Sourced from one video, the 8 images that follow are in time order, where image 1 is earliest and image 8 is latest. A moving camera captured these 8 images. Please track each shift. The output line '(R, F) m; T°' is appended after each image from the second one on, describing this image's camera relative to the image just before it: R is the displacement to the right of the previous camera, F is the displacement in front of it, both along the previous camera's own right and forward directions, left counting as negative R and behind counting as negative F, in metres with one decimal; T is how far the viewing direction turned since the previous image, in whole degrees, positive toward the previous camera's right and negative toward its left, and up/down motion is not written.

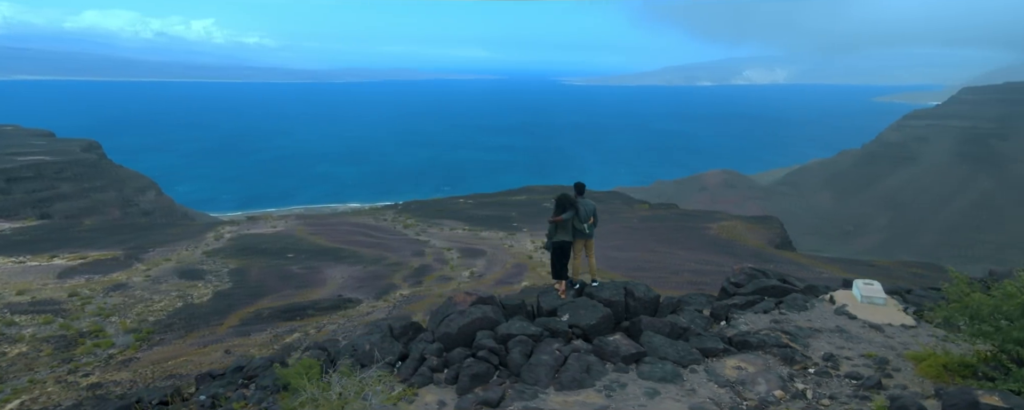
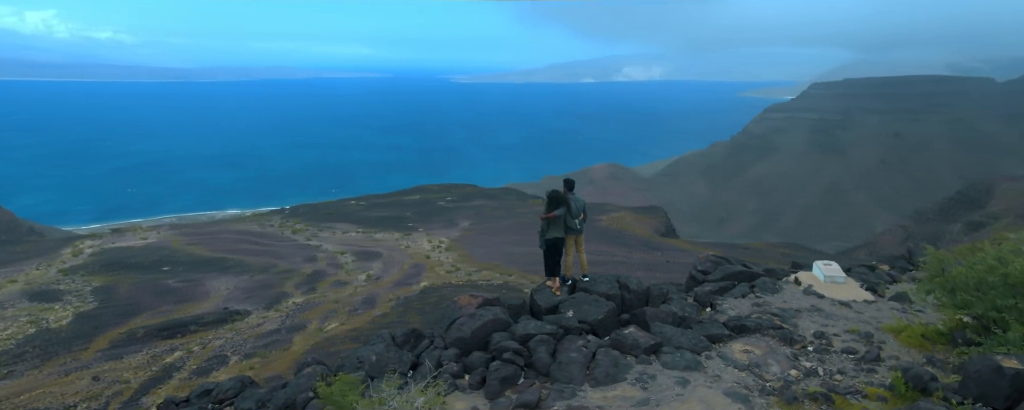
(-0.4, +0.1) m; +10°
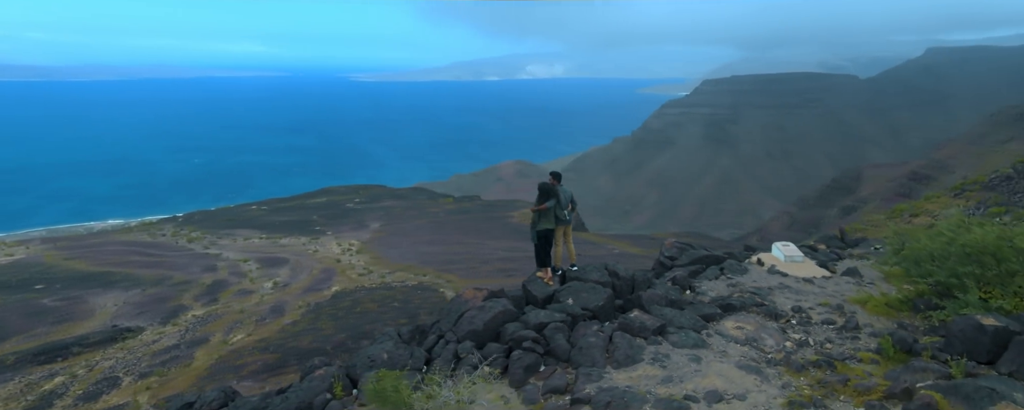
(-0.4, 0.0) m; +8°
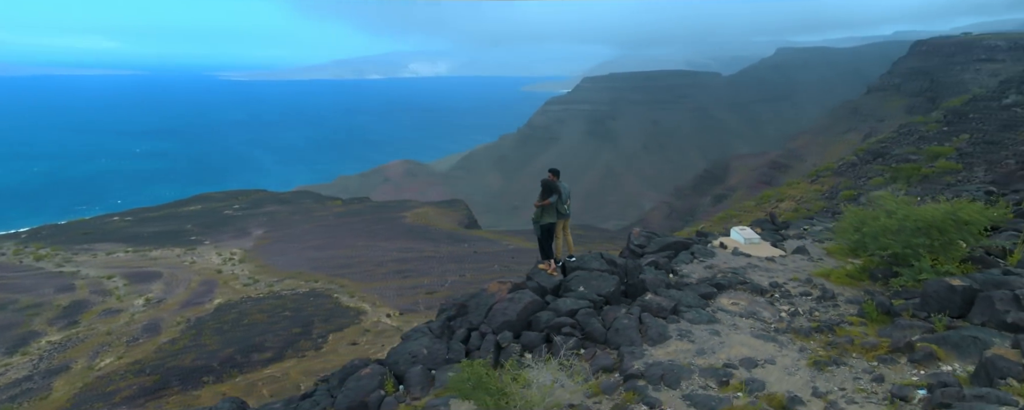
(-0.6, -0.1) m; +10°
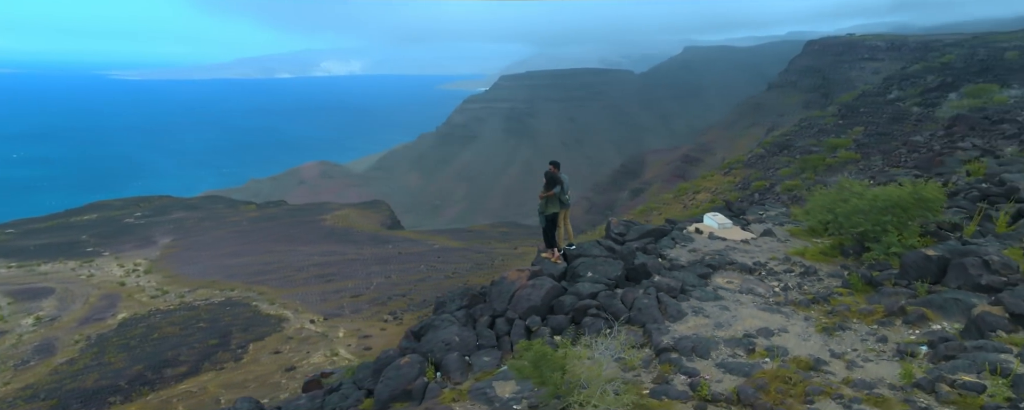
(-0.4, -0.1) m; +7°
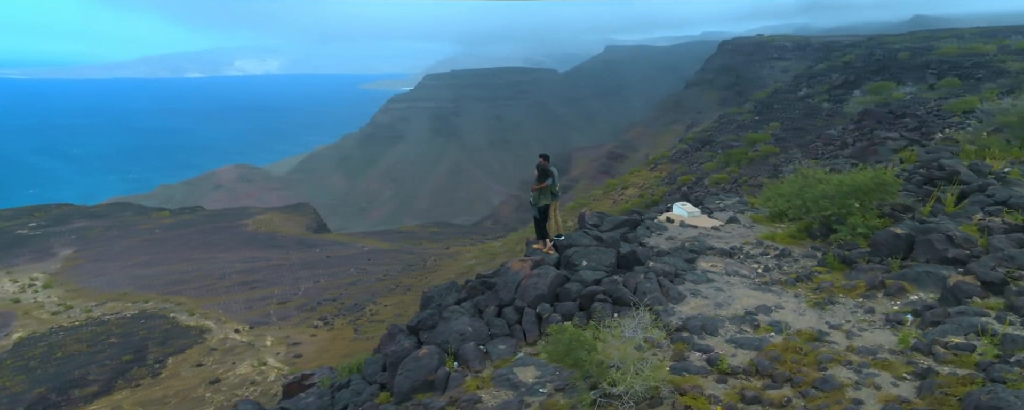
(-0.3, 0.0) m; +7°
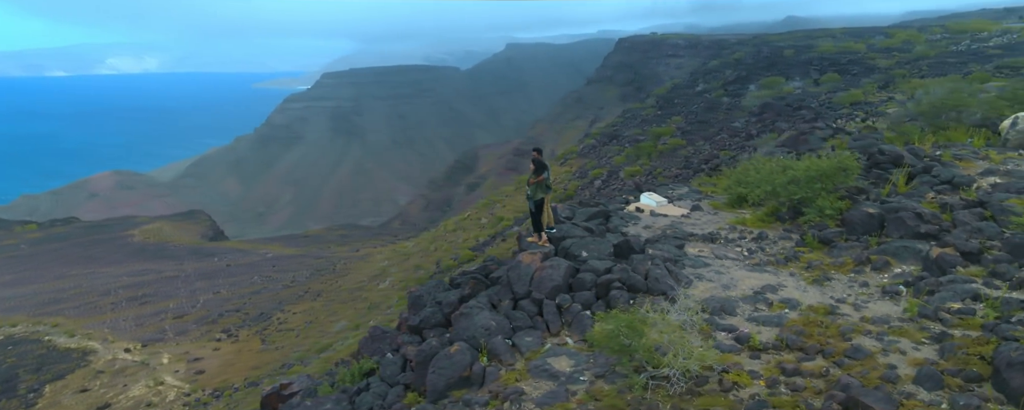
(-0.5, 0.0) m; +9°
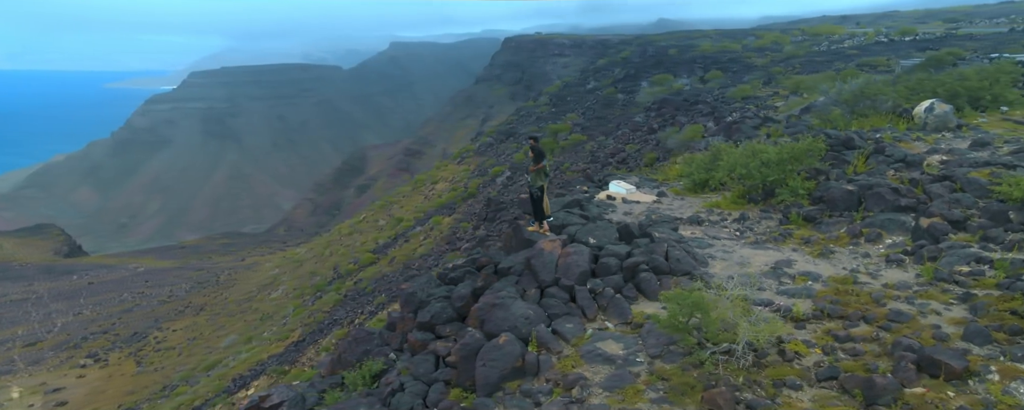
(-0.6, +0.2) m; +10°
